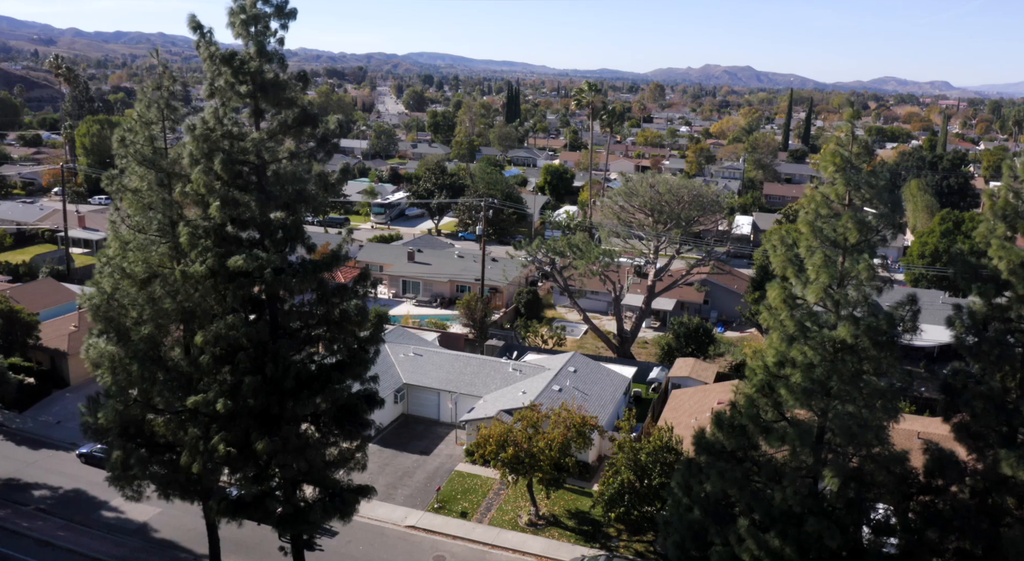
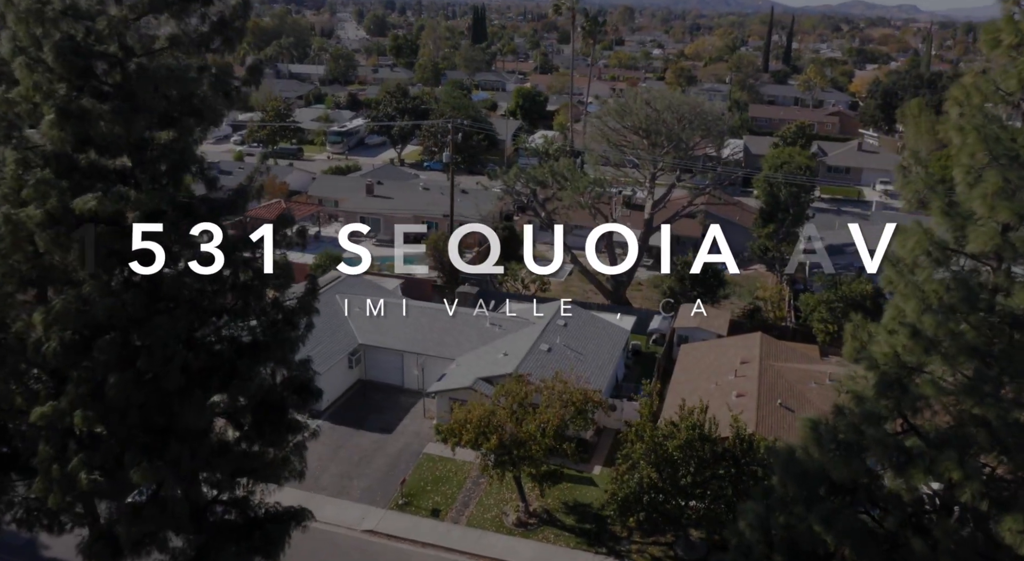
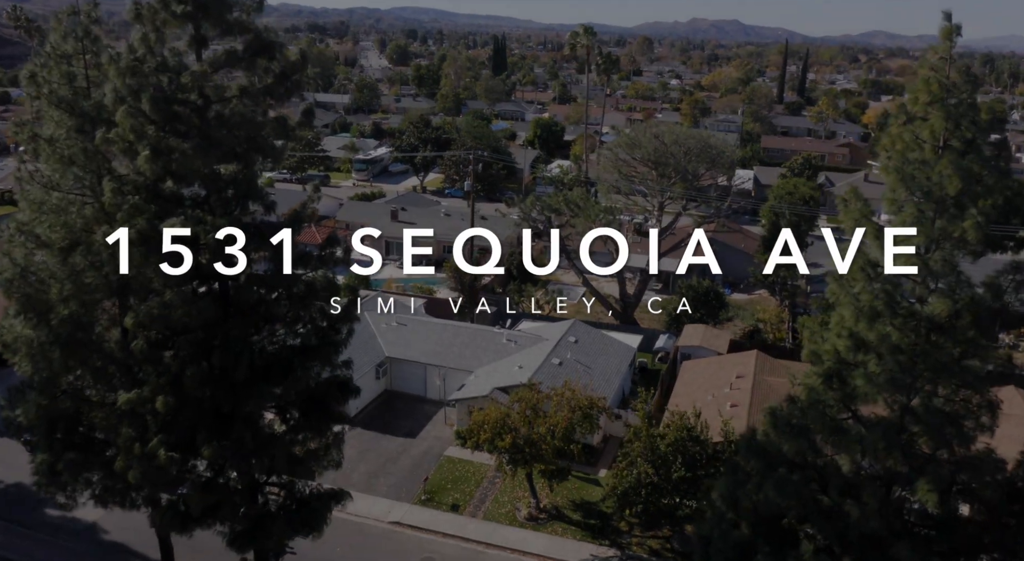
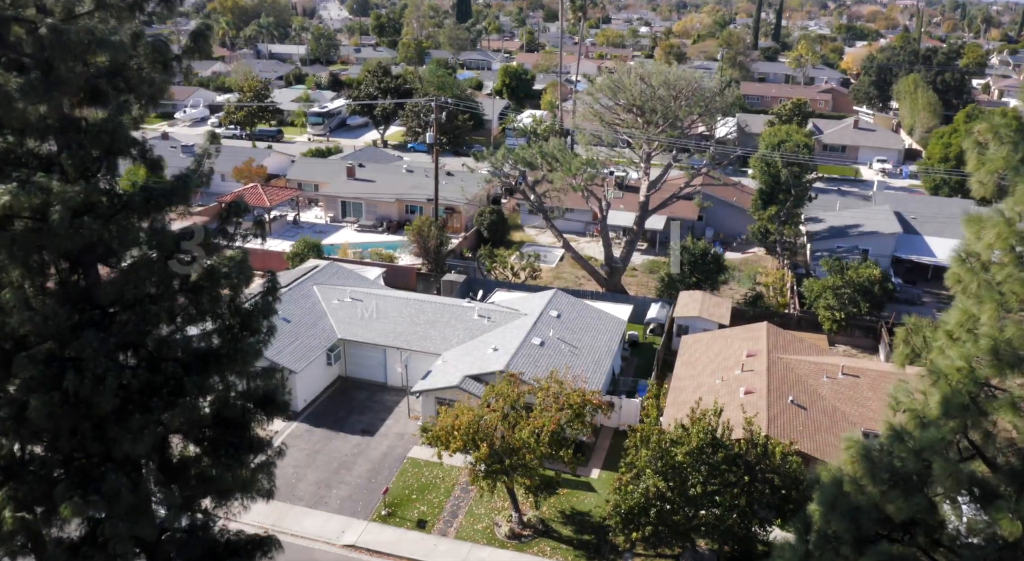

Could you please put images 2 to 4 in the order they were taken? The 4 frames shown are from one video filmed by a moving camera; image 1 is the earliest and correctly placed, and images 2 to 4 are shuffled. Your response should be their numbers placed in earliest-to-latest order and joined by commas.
3, 2, 4
